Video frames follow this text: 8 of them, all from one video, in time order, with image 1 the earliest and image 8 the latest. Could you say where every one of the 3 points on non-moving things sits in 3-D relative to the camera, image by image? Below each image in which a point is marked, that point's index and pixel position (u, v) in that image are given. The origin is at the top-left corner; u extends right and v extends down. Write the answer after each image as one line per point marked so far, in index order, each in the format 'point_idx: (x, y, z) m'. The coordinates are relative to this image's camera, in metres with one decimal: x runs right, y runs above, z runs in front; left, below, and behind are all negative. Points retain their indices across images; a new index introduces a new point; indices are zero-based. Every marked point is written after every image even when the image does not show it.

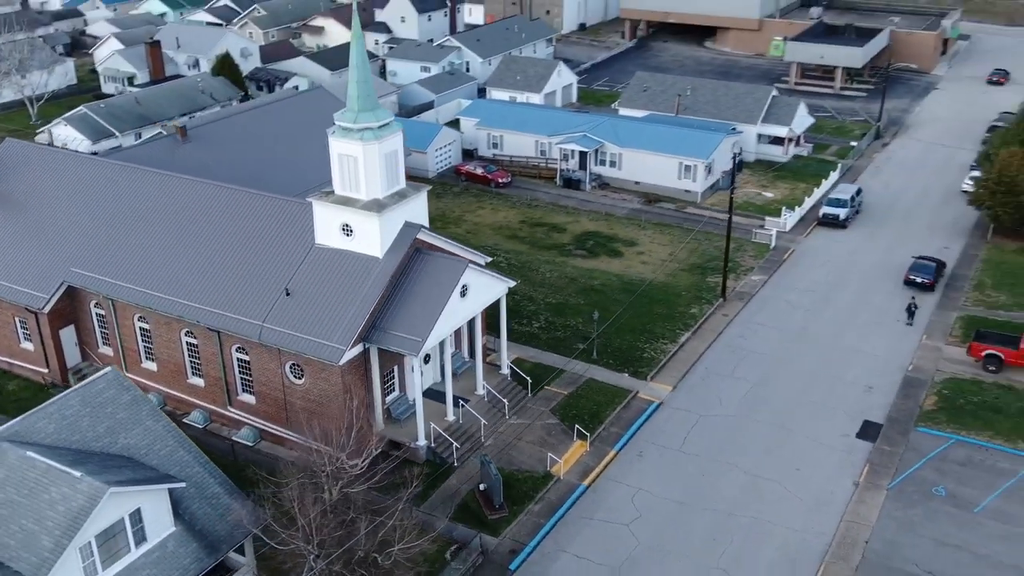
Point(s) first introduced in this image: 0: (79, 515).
0: (-8.4, -4.4, +18.9) m
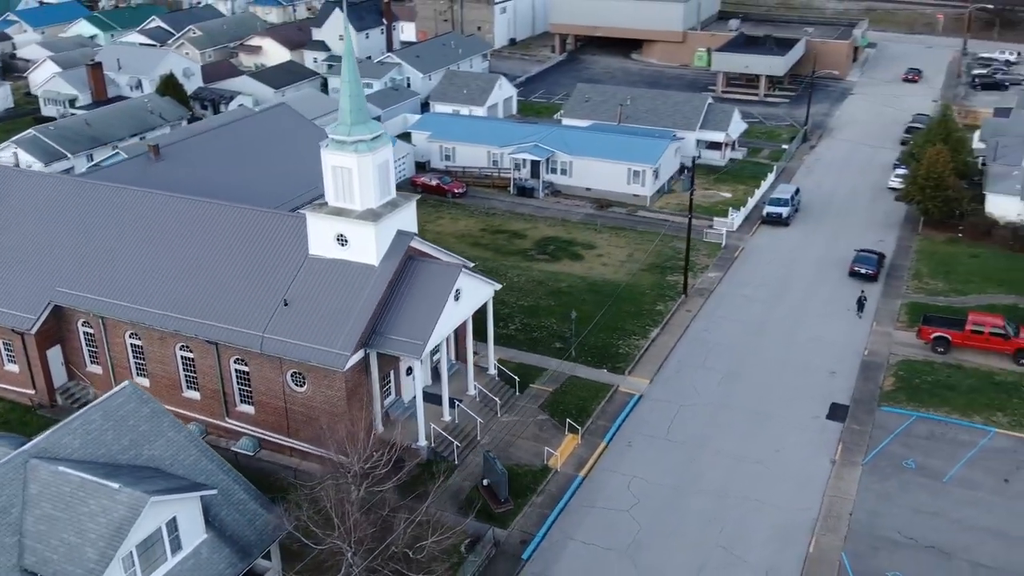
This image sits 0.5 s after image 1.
0: (-7.7, -4.7, +19.4) m
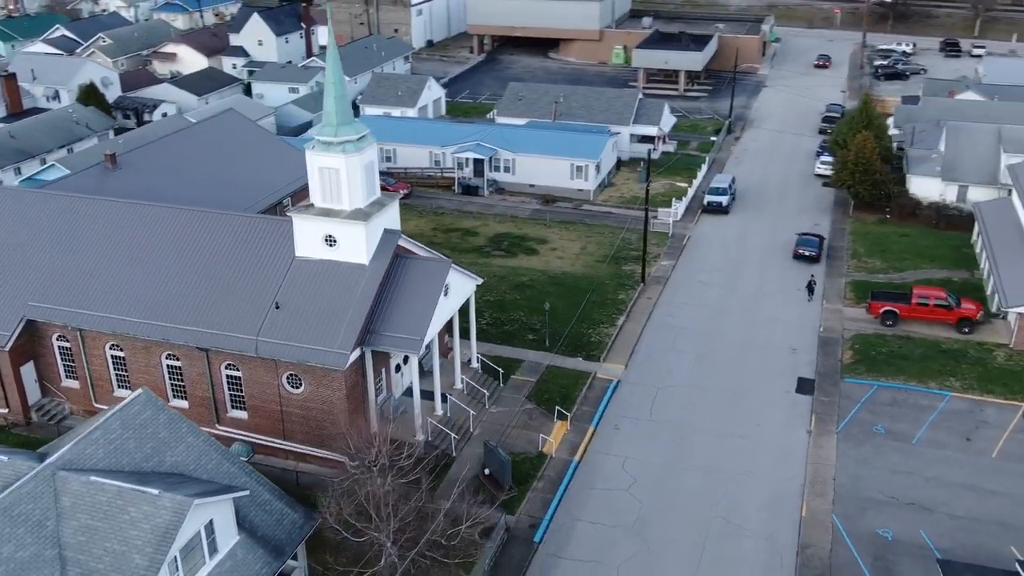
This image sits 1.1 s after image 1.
0: (-6.7, -4.7, +19.4) m
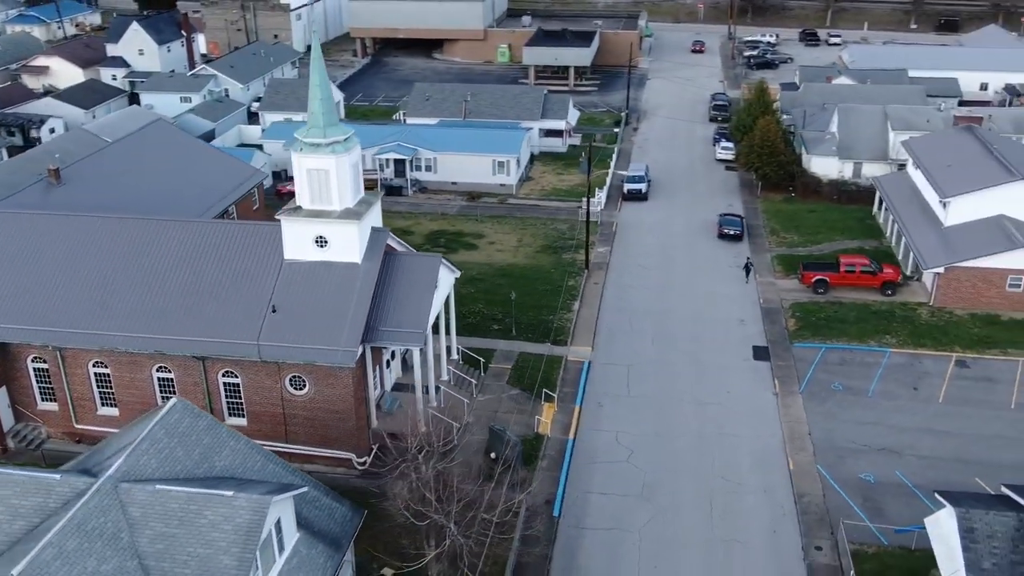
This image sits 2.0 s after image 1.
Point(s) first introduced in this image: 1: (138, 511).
0: (-5.1, -4.8, +19.5) m
1: (-7.6, -4.5, +19.9) m
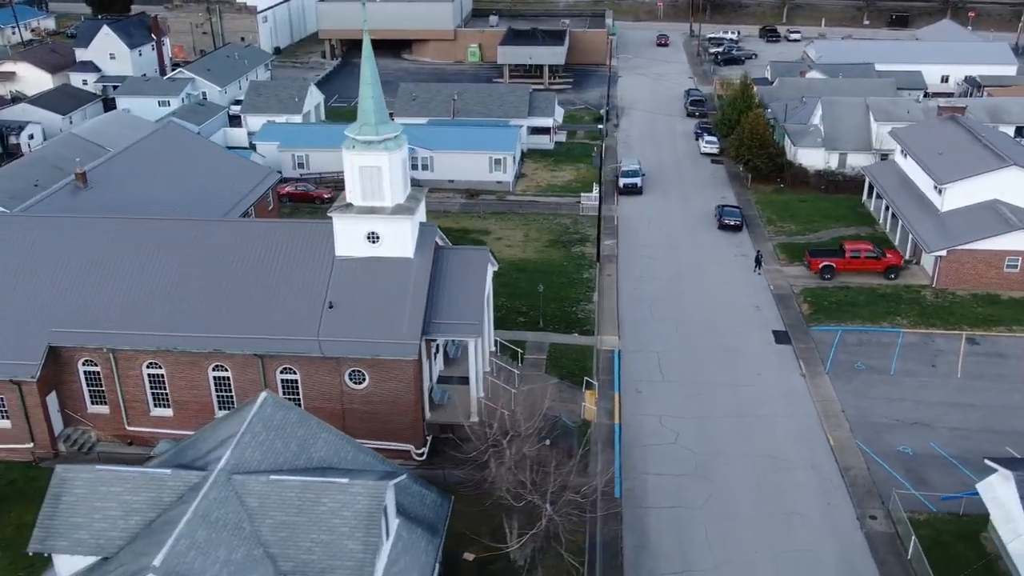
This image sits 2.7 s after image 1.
0: (-2.8, -4.6, +20.0) m
1: (-5.3, -4.4, +20.3) m
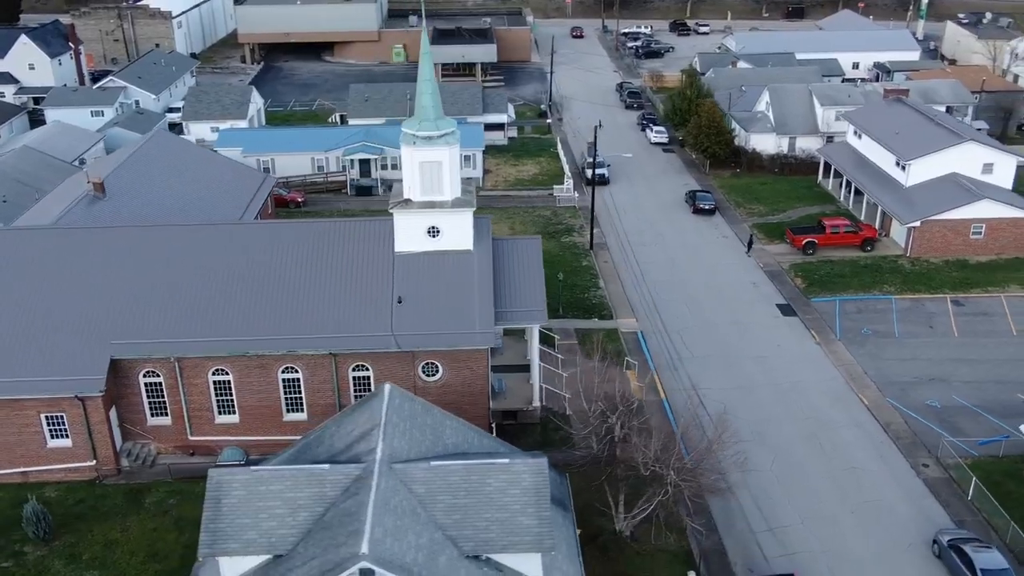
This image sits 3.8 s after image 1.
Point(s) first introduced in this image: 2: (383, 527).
0: (+0.6, -4.2, +20.7) m
1: (-1.9, -4.2, +20.7) m
2: (-2.5, -4.6, +19.2) m
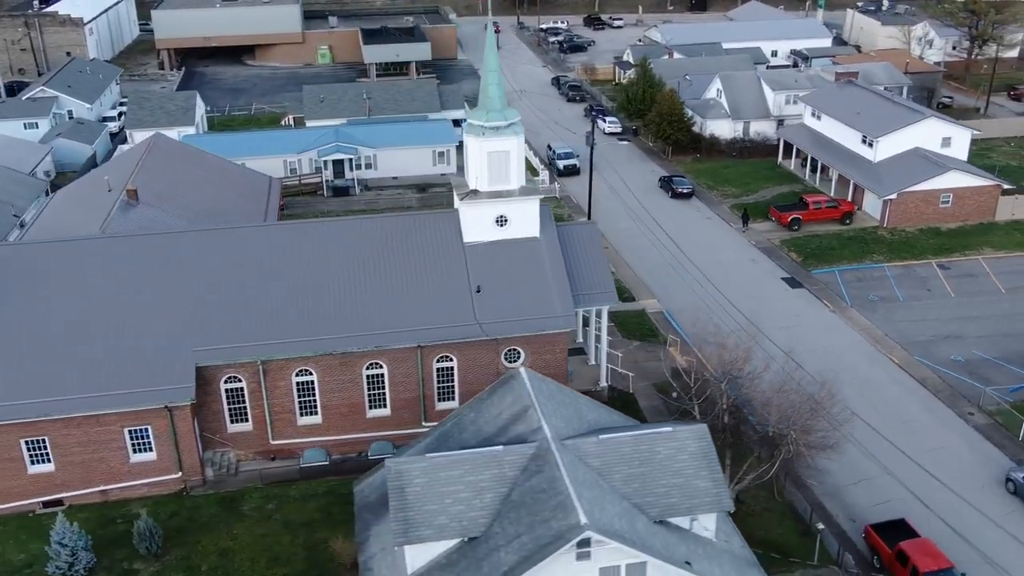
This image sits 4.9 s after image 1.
0: (+4.3, -3.6, +21.7) m
1: (+1.9, -3.7, +21.3) m
2: (+1.4, -4.2, +19.8) m
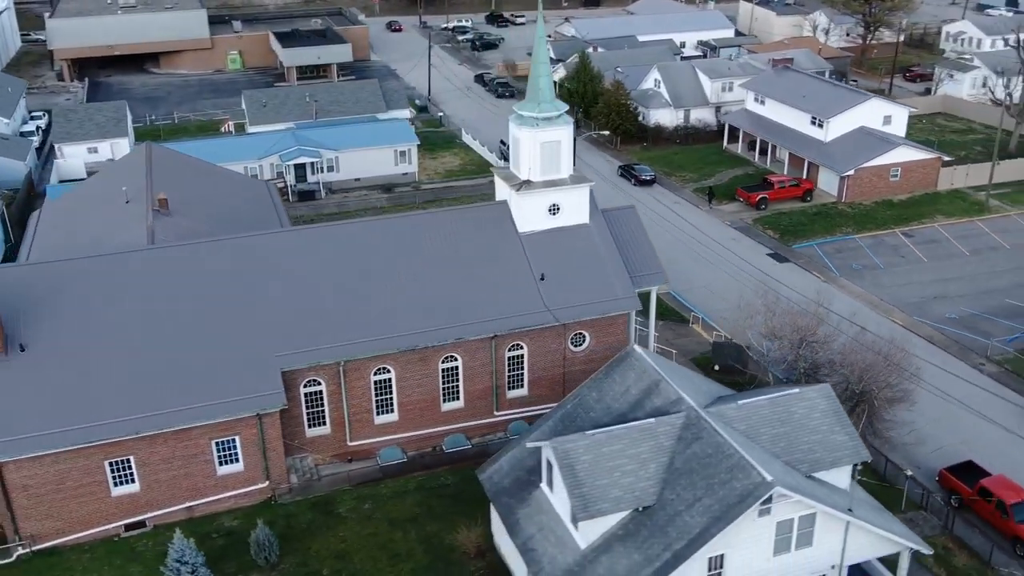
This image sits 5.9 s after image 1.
0: (+7.6, -2.9, +23.1) m
1: (+5.3, -3.1, +22.4) m
2: (+5.1, -3.6, +20.8) m
